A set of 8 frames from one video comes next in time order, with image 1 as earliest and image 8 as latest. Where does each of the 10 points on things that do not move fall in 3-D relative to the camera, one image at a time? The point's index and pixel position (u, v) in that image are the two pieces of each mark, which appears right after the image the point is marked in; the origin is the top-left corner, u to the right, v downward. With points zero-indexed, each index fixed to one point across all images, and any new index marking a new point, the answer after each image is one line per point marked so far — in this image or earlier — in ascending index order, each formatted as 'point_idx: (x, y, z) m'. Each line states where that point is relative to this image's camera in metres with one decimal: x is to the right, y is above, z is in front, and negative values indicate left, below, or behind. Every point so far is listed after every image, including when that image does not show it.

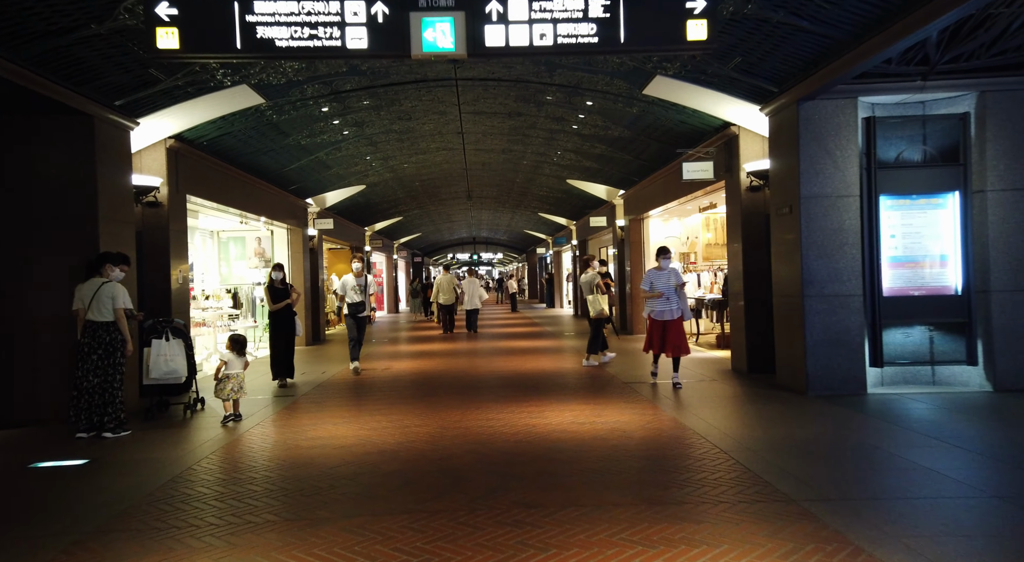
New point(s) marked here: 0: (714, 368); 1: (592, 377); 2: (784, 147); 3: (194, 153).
0: (+3.0, -1.3, +11.0) m
1: (+1.2, -1.4, +11.0) m
2: (+3.3, +1.6, +8.9) m
3: (-4.6, +1.8, +10.7) m
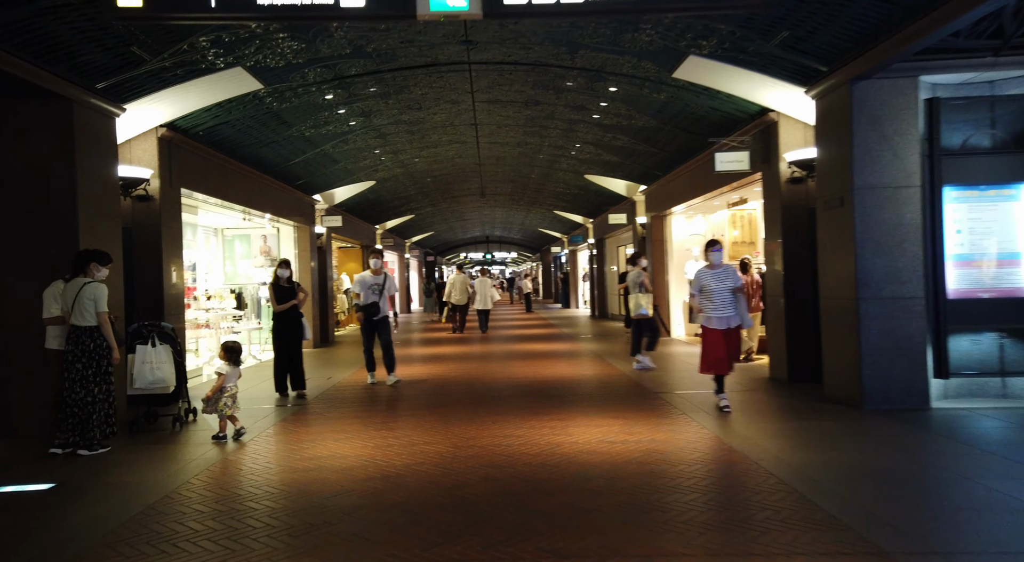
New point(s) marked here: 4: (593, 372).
0: (+3.3, -1.4, +10.2) m
1: (+1.4, -1.4, +10.1) m
2: (+3.5, +1.6, +8.0) m
3: (-4.3, +1.8, +10.0) m
4: (+1.3, -1.4, +11.7) m
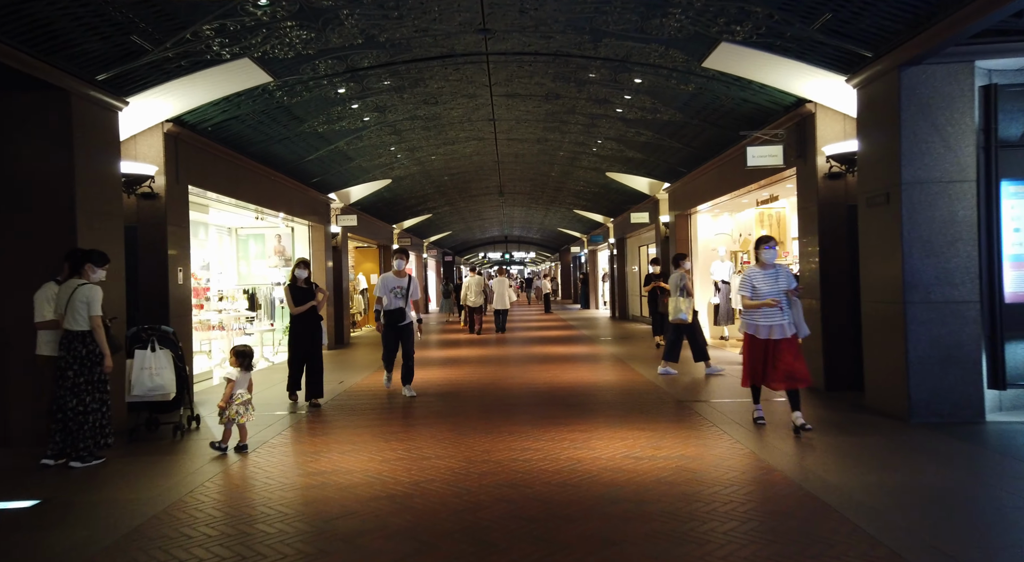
0: (+3.5, -1.4, +9.6) m
1: (+1.7, -1.4, +9.6) m
2: (+3.7, +1.6, +7.5) m
3: (-4.1, +1.8, +9.6) m
4: (+1.6, -1.4, +11.2) m
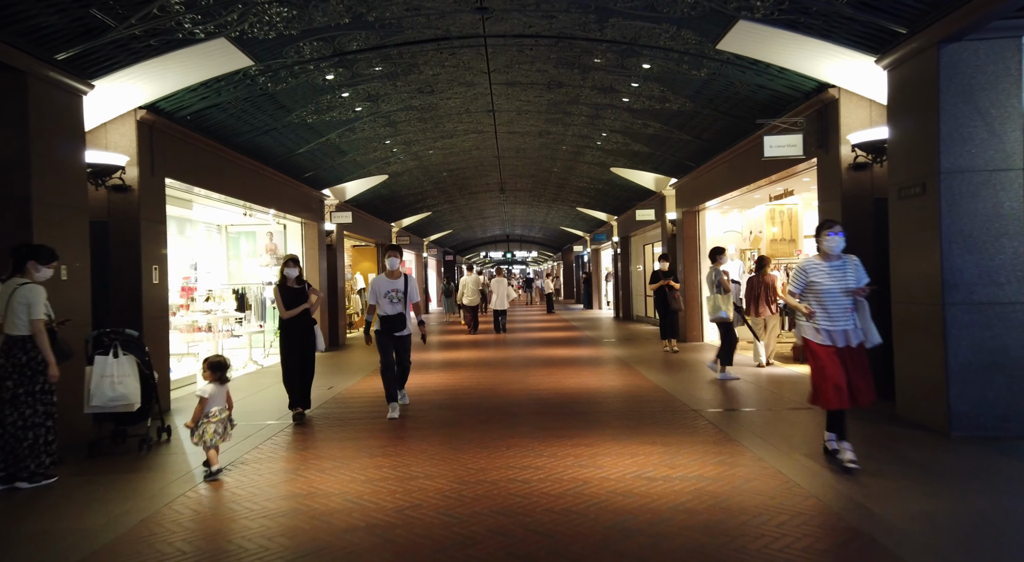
0: (+3.5, -1.4, +8.9) m
1: (+1.7, -1.4, +9.0) m
2: (+3.7, +1.6, +6.8) m
3: (-4.1, +1.8, +9.0) m
4: (+1.6, -1.4, +10.6) m
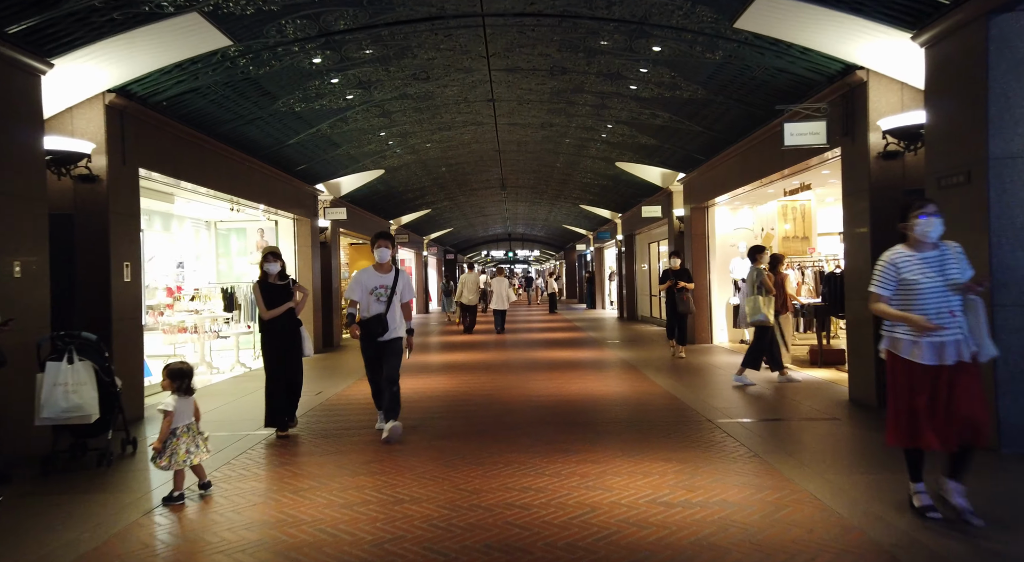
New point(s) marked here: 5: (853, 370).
0: (+3.5, -1.3, +8.3) m
1: (+1.7, -1.4, +8.3) m
2: (+3.7, +1.6, +6.2) m
3: (-4.1, +1.9, +8.3) m
4: (+1.6, -1.4, +9.9) m
5: (+3.8, -1.0, +8.3) m
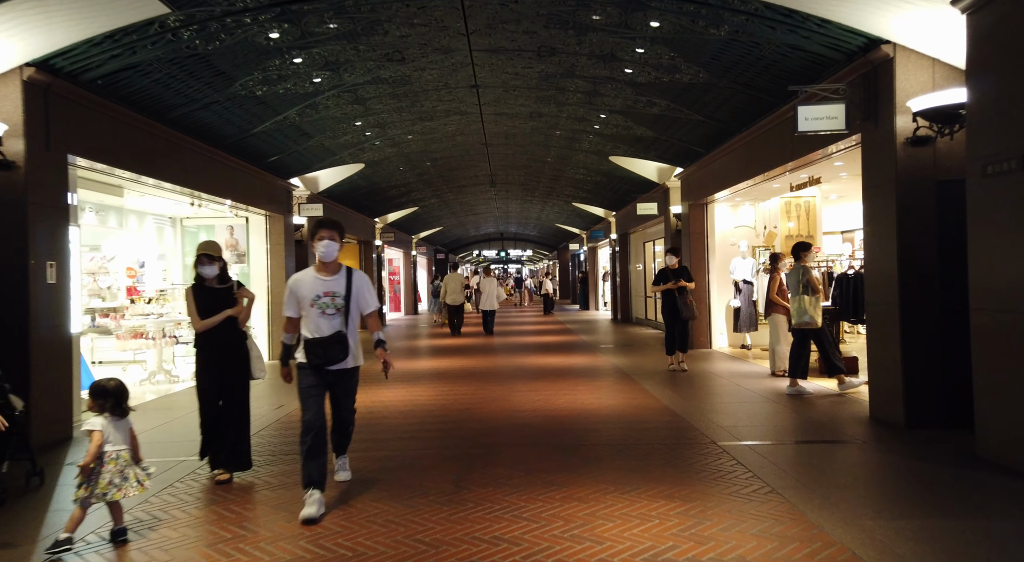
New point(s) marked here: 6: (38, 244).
0: (+3.3, -1.4, +7.4) m
1: (+1.5, -1.4, +7.4) m
2: (+3.5, +1.6, +5.2) m
3: (-4.3, +1.8, +7.4) m
4: (+1.4, -1.4, +9.0) m
5: (+3.6, -1.0, +7.3) m
6: (-4.4, +0.3, +6.9) m
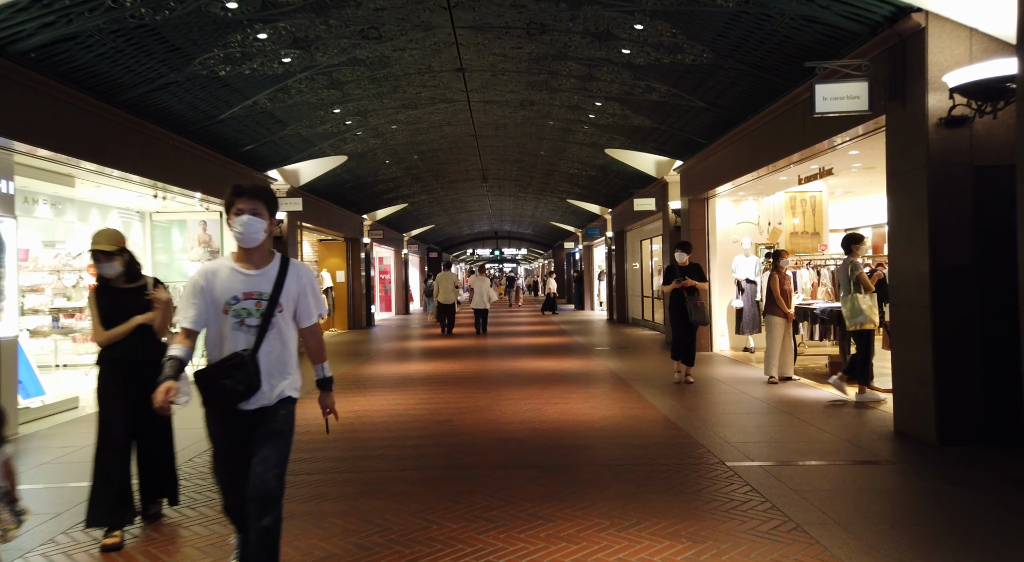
0: (+3.1, -1.4, +6.6) m
1: (+1.3, -1.4, +6.6) m
2: (+3.4, +1.6, +4.5) m
3: (-4.4, +1.9, +6.5) m
4: (+1.2, -1.4, +8.2) m
5: (+3.4, -1.0, +6.6) m
6: (-4.5, +0.4, +6.1) m
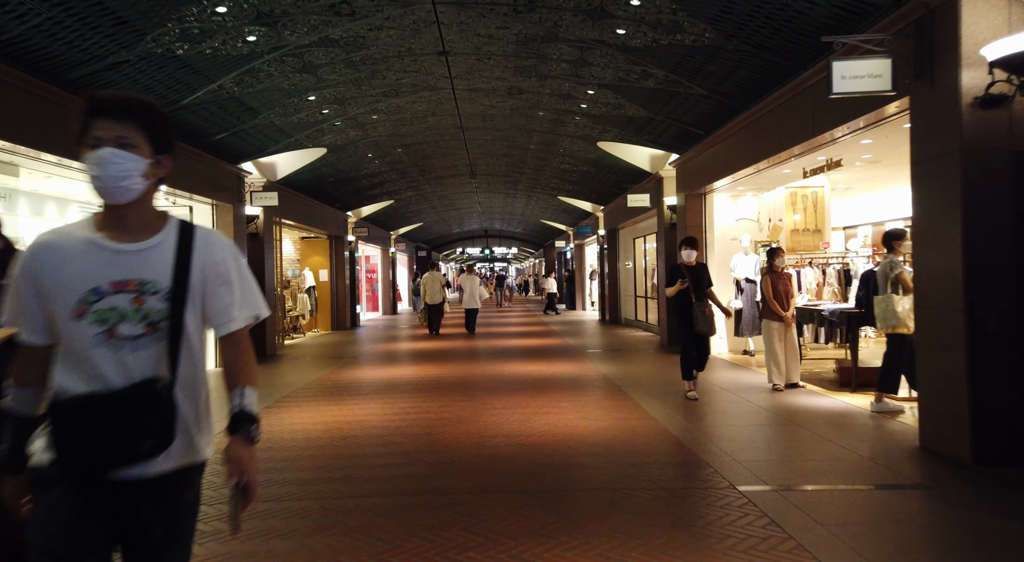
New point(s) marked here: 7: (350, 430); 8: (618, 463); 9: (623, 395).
0: (+3.0, -1.4, +5.9) m
1: (+1.2, -1.4, +5.9) m
2: (+3.3, +1.6, +3.8) m
3: (-4.6, +1.9, +5.8) m
4: (+1.0, -1.4, +7.5) m
5: (+3.3, -1.0, +5.9) m
6: (-4.6, +0.4, +5.3) m
7: (-1.6, -1.5, +7.4) m
8: (+0.8, -1.4, +5.8) m
9: (+1.4, -1.4, +9.2) m
